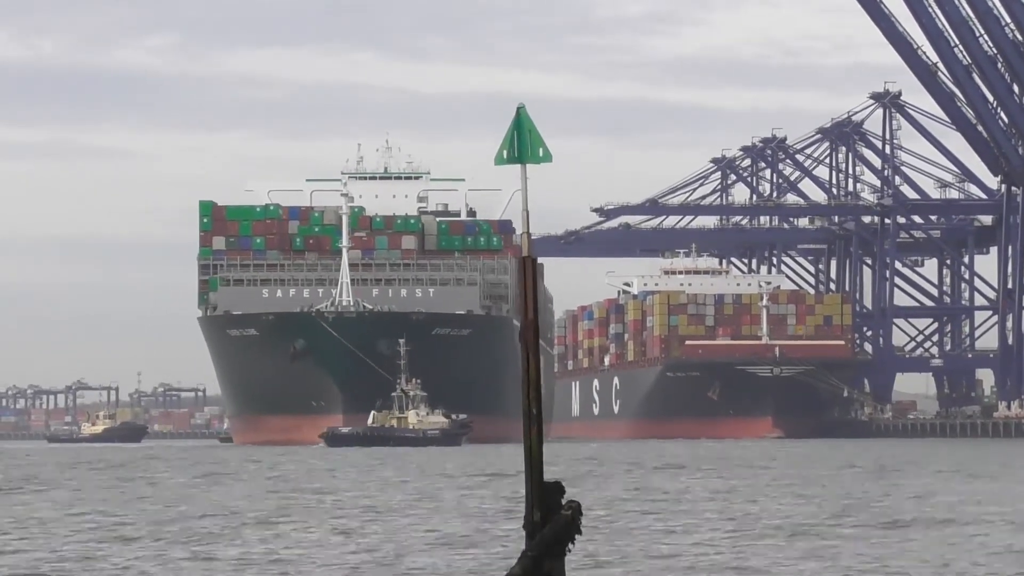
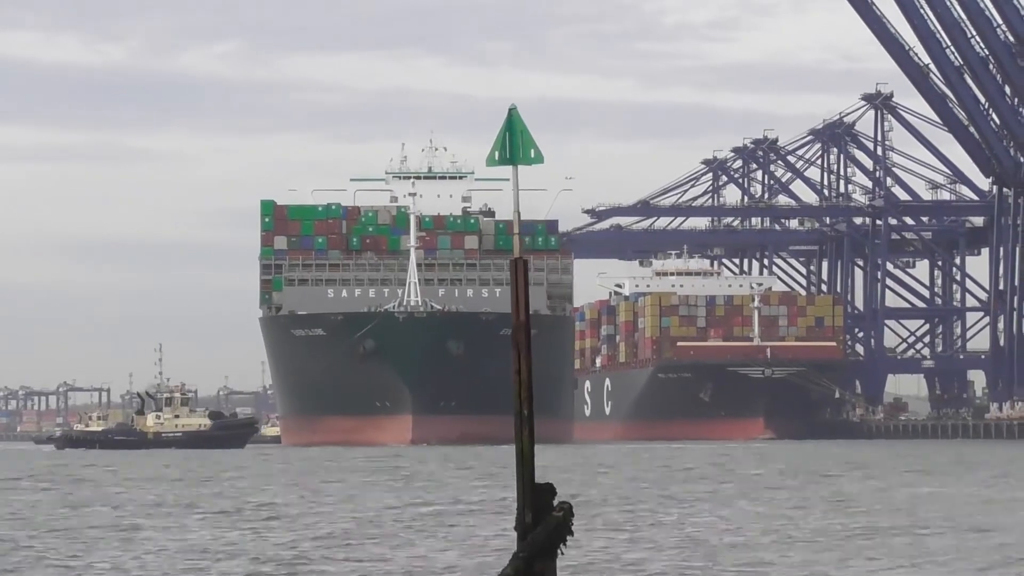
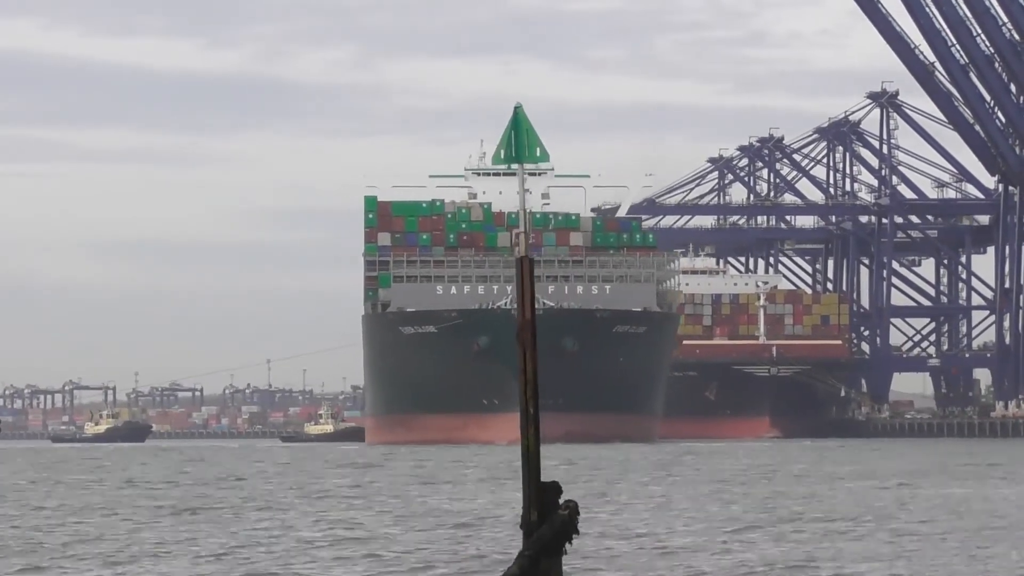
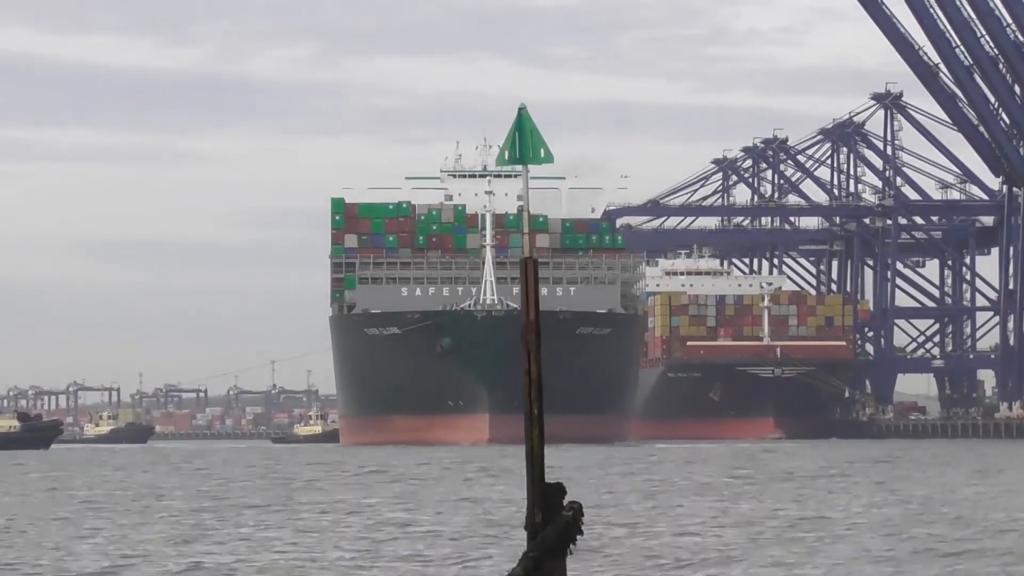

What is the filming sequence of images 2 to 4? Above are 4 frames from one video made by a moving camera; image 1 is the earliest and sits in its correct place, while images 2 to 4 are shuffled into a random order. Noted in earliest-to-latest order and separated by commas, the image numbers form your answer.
2, 4, 3
